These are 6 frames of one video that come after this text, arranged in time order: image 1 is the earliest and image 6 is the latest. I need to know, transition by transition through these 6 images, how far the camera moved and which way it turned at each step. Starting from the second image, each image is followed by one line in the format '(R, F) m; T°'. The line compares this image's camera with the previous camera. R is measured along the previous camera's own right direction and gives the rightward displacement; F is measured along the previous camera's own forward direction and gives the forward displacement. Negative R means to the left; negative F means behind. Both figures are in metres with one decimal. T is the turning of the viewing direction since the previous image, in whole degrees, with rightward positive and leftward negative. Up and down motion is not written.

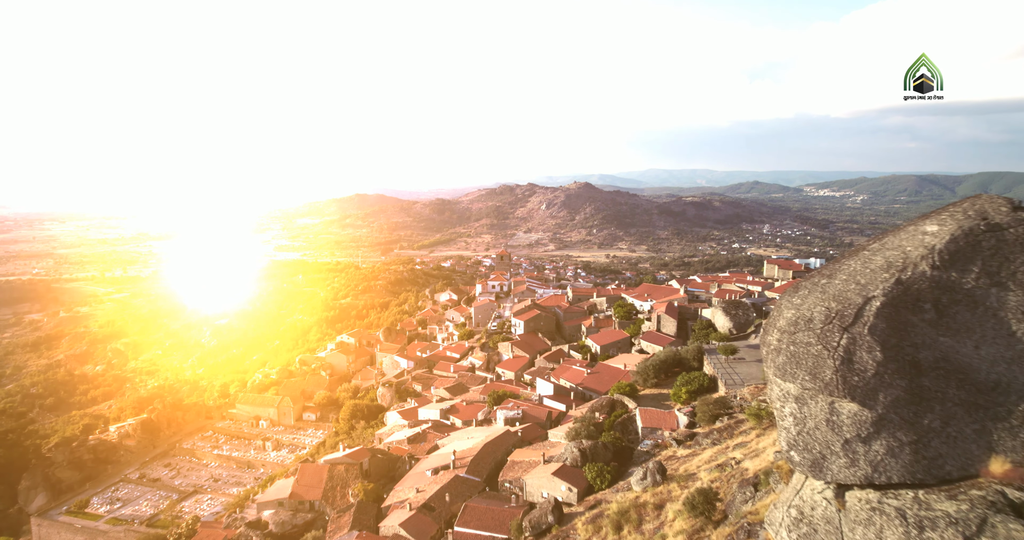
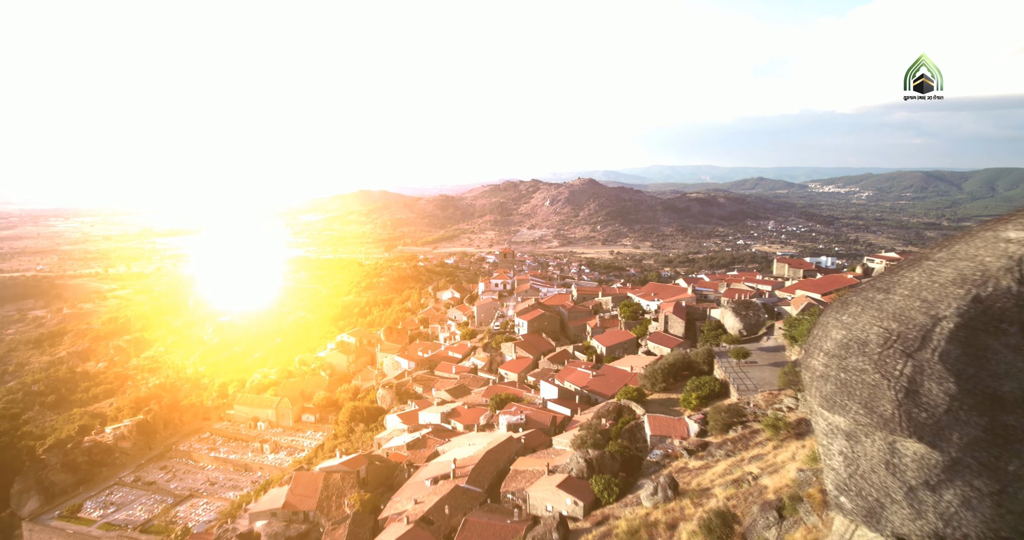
(0.0, +0.7) m; 0°
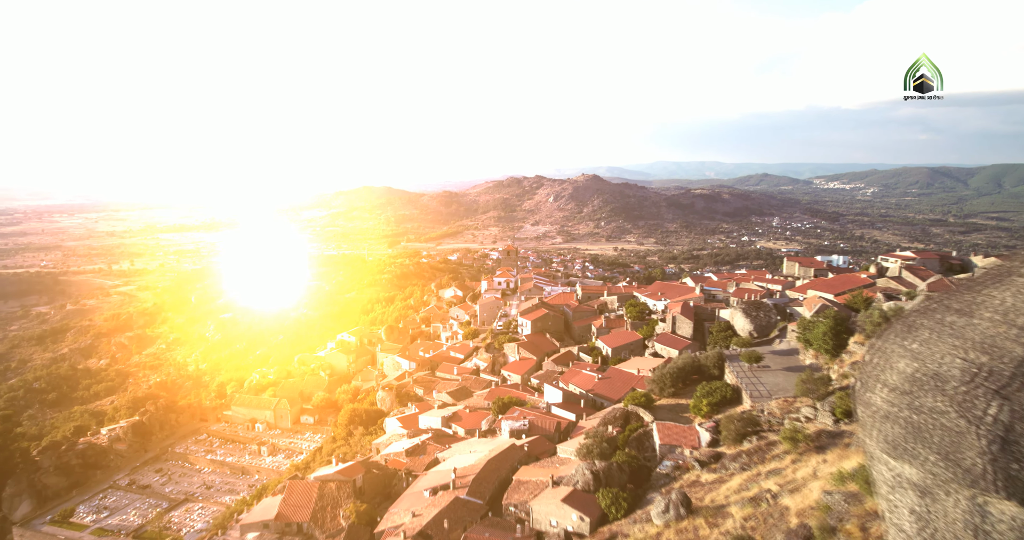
(0.0, +0.7) m; 0°
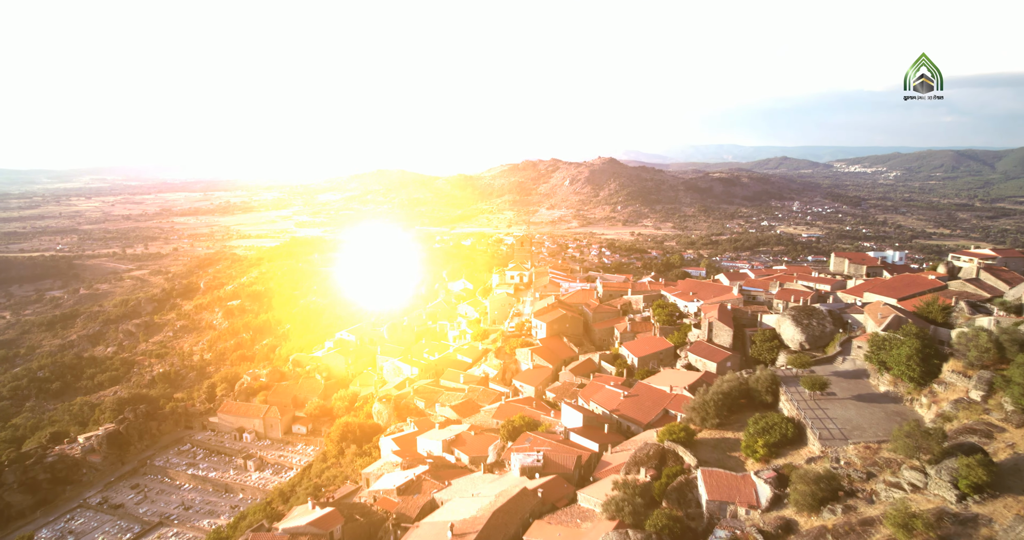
(0.0, +3.1) m; -2°
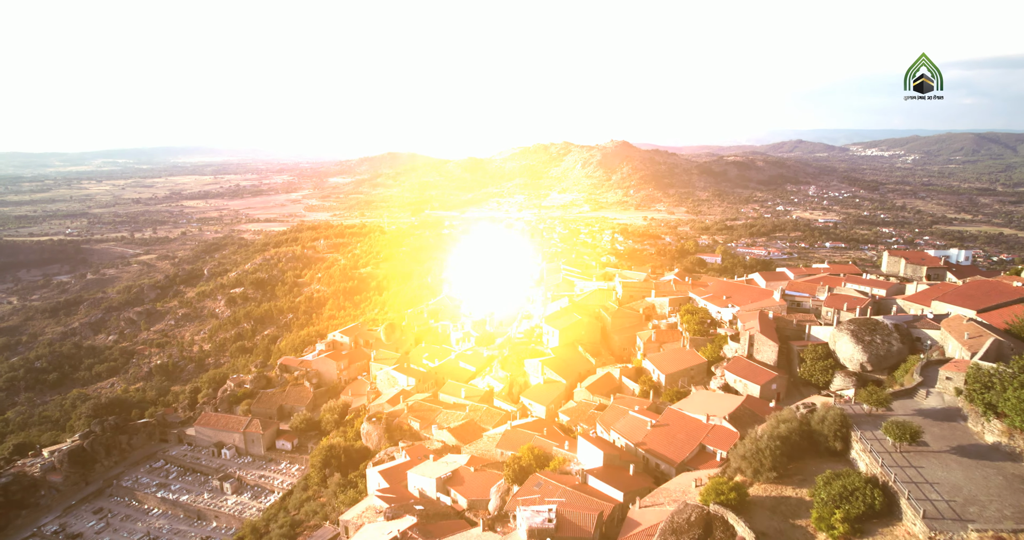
(+0.1, +3.1) m; -1°
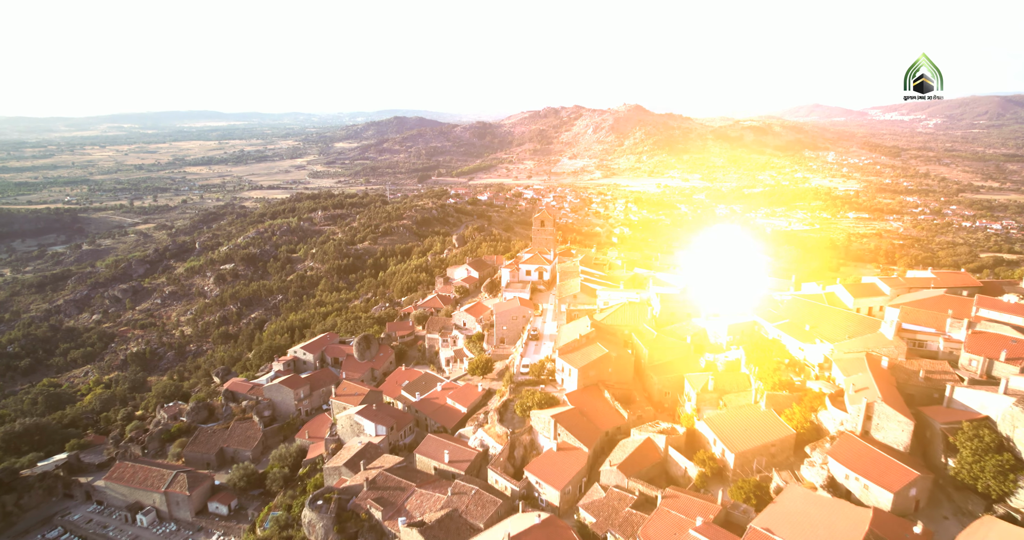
(+0.2, +6.3) m; -1°
